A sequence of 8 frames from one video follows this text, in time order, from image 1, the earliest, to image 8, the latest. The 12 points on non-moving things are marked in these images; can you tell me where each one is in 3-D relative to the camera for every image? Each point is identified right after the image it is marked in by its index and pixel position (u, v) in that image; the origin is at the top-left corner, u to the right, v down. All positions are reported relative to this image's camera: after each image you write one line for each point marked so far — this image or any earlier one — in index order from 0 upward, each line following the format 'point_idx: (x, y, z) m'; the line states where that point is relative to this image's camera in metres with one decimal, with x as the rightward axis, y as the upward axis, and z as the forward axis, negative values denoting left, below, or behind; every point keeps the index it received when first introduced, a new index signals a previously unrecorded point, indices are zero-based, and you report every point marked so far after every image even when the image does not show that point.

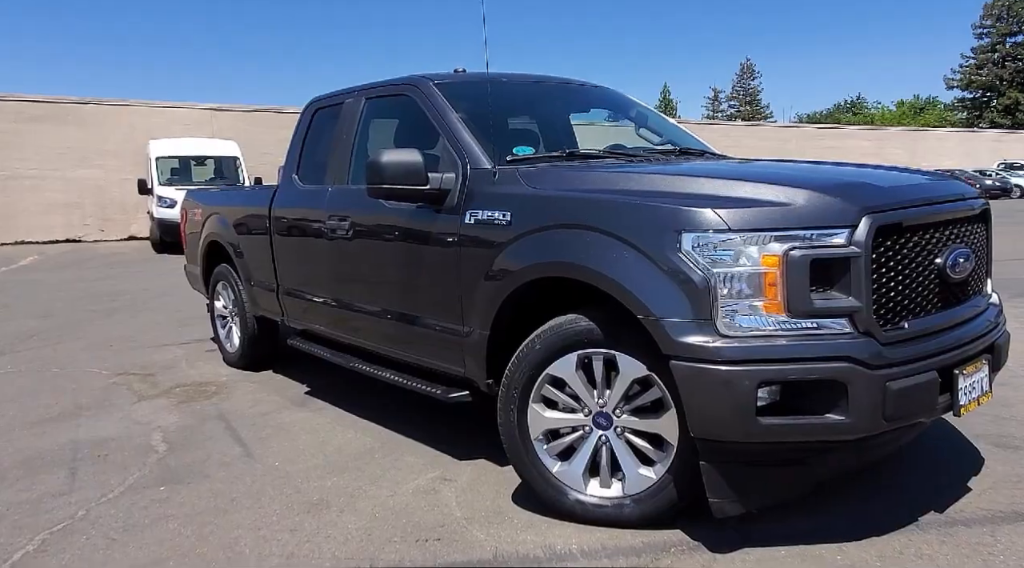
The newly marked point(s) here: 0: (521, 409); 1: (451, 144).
0: (0.0, -0.5, +3.1) m
1: (-0.3, +0.7, +3.7) m
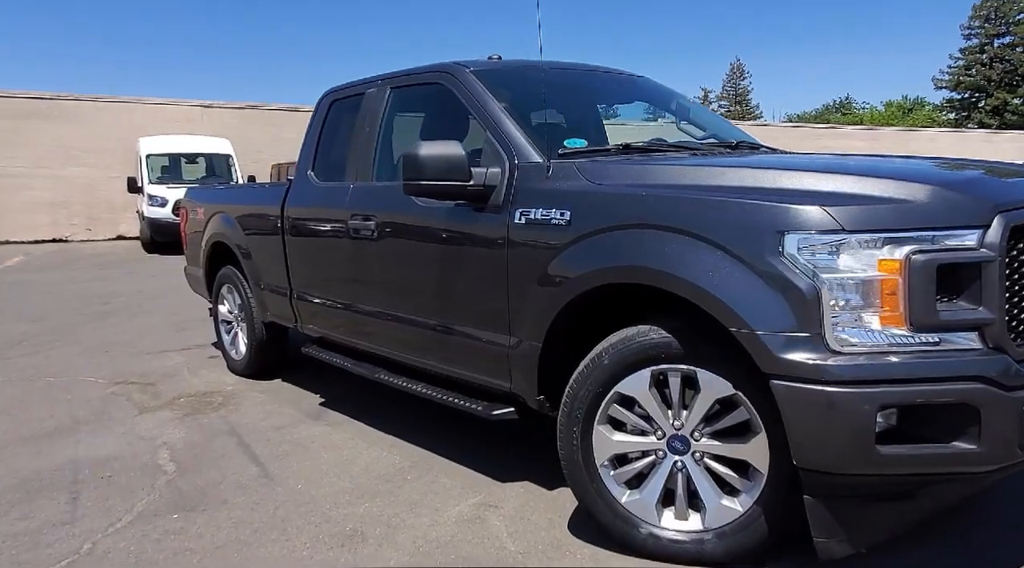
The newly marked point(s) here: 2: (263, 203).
0: (+0.3, -0.5, +2.8) m
1: (-0.1, +0.7, +3.4) m
2: (-1.7, +0.5, +5.2) m
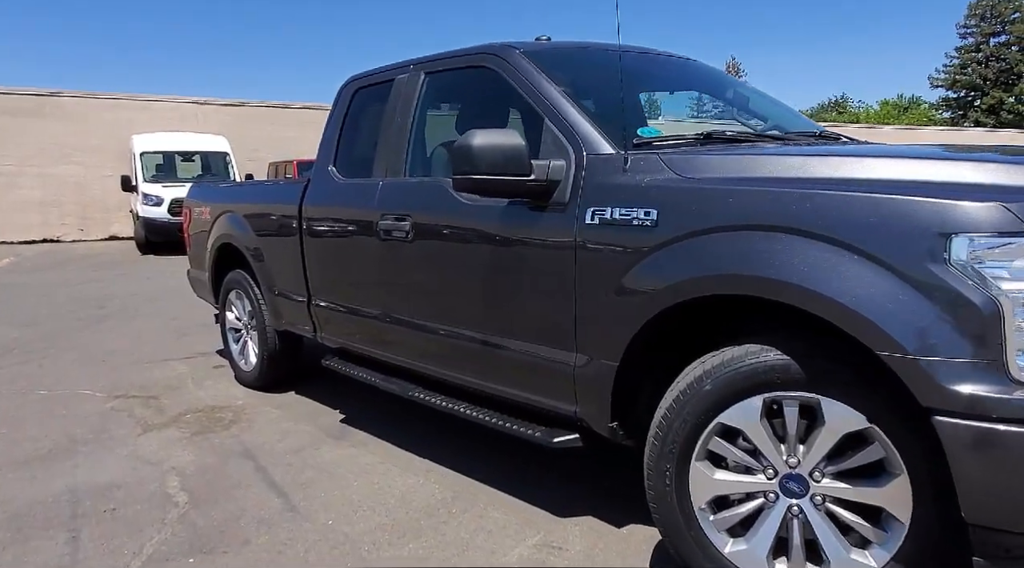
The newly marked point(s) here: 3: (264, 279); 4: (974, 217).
0: (+0.5, -0.6, +2.4) m
1: (+0.2, +0.6, +3.0) m
2: (-1.5, +0.5, +4.8) m
3: (-1.6, 0.0, +5.0) m
4: (+1.1, +0.2, +1.9) m
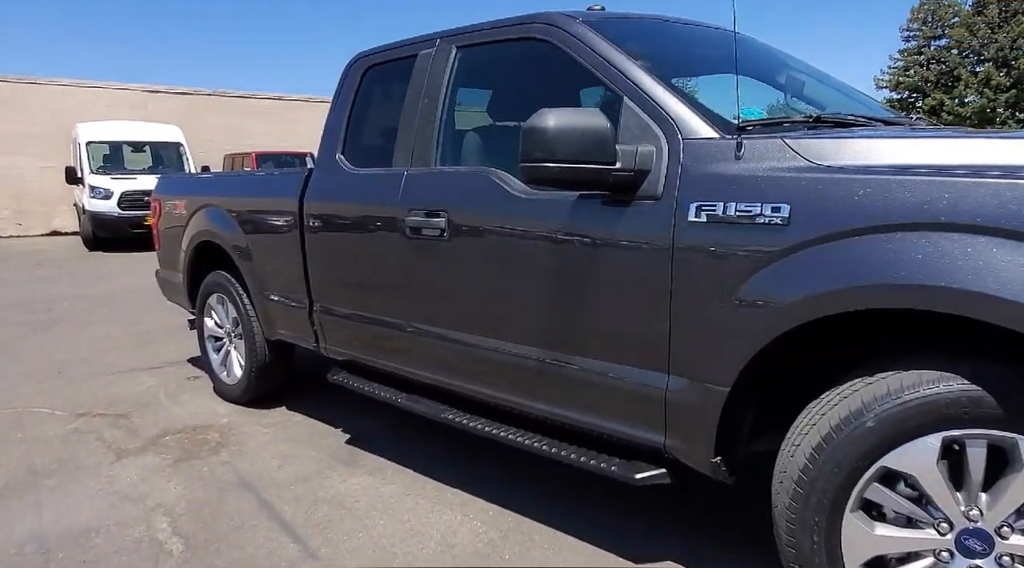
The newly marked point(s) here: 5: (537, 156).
0: (+0.8, -0.6, +1.9) m
1: (+0.4, +0.6, +2.5) m
2: (-1.4, +0.5, +4.2) m
3: (-1.5, 0.0, +4.5) m
4: (+1.5, +0.1, +1.5) m
5: (+0.1, +0.4, +2.4) m
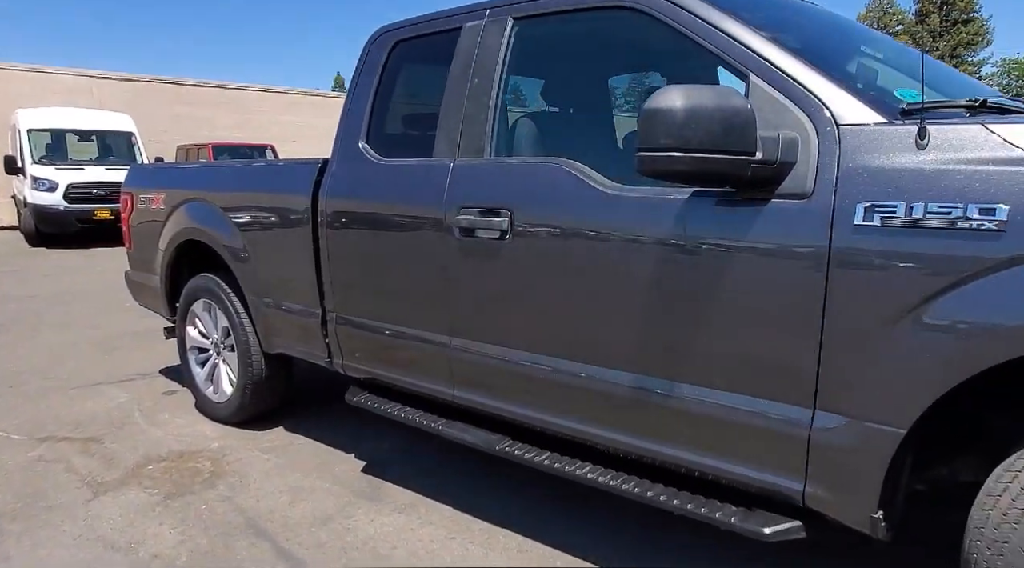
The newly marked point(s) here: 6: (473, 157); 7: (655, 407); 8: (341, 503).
0: (+1.1, -0.7, +1.5) m
1: (+0.7, +0.6, +2.1) m
2: (-1.2, +0.5, +3.7) m
3: (-1.3, 0.0, +3.9) m
4: (+1.8, +0.1, +1.1) m
5: (+0.4, +0.4, +1.9) m
6: (-0.1, +0.5, +2.9) m
7: (+0.4, -0.4, +2.3) m
8: (-0.7, -0.9, +3.2) m
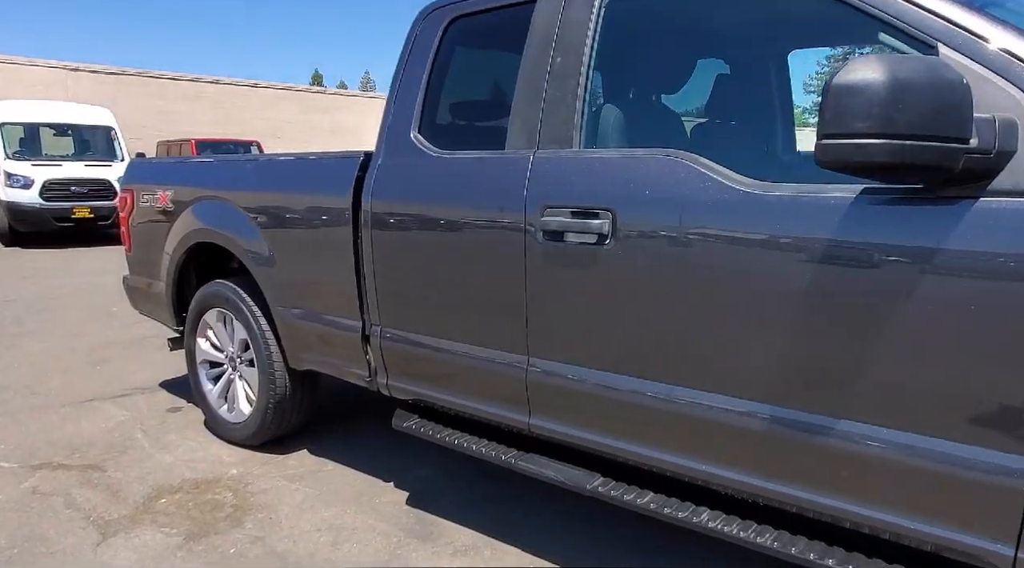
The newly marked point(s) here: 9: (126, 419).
0: (+1.5, -0.7, +1.2) m
1: (+1.0, +0.5, +1.7) m
2: (-0.9, +0.4, +3.3) m
3: (-1.1, -0.1, +3.5) m
4: (+2.2, 0.0, +0.8) m
5: (+0.7, +0.3, +1.6) m
6: (+0.1, +0.4, +2.5) m
7: (+0.7, -0.4, +1.9) m
8: (-0.4, -1.0, +2.8) m
9: (-2.2, -0.8, +4.4) m
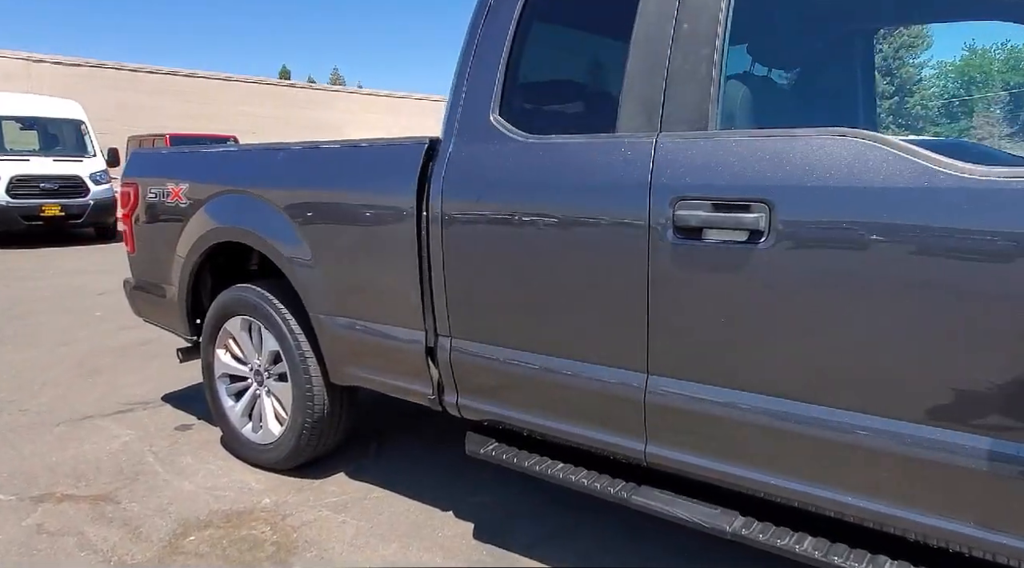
0: (+1.9, -0.7, +0.9) m
1: (+1.4, +0.5, +1.4) m
2: (-0.6, +0.4, +2.9) m
3: (-0.8, -0.1, +3.1) m
4: (+2.6, 0.0, +0.5) m
5: (+1.1, +0.3, +1.2) m
6: (+0.5, +0.4, +2.1) m
7: (+1.1, -0.4, +1.6) m
8: (-0.1, -1.0, +2.4) m
9: (-2.0, -0.8, +3.9) m
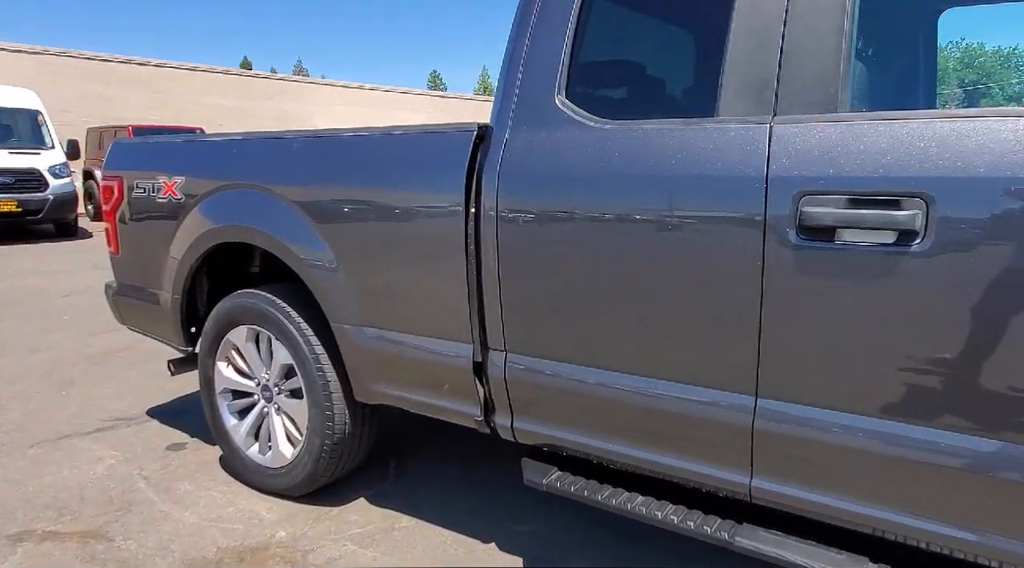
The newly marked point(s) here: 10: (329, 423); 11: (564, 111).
0: (+2.1, -0.7, +0.7) m
1: (+1.6, +0.5, +1.1) m
2: (-0.4, +0.4, +2.5) m
3: (-0.6, -0.1, +2.7) m
4: (+2.9, 0.0, +0.3) m
5: (+1.3, +0.3, +0.9) m
6: (+0.7, +0.4, +1.8) m
7: (+1.4, -0.4, +1.3) m
8: (+0.1, -1.0, +2.1) m
9: (-1.8, -0.8, +3.5) m
10: (-0.7, -0.5, +2.9) m
11: (+0.1, +0.5, +2.2) m
